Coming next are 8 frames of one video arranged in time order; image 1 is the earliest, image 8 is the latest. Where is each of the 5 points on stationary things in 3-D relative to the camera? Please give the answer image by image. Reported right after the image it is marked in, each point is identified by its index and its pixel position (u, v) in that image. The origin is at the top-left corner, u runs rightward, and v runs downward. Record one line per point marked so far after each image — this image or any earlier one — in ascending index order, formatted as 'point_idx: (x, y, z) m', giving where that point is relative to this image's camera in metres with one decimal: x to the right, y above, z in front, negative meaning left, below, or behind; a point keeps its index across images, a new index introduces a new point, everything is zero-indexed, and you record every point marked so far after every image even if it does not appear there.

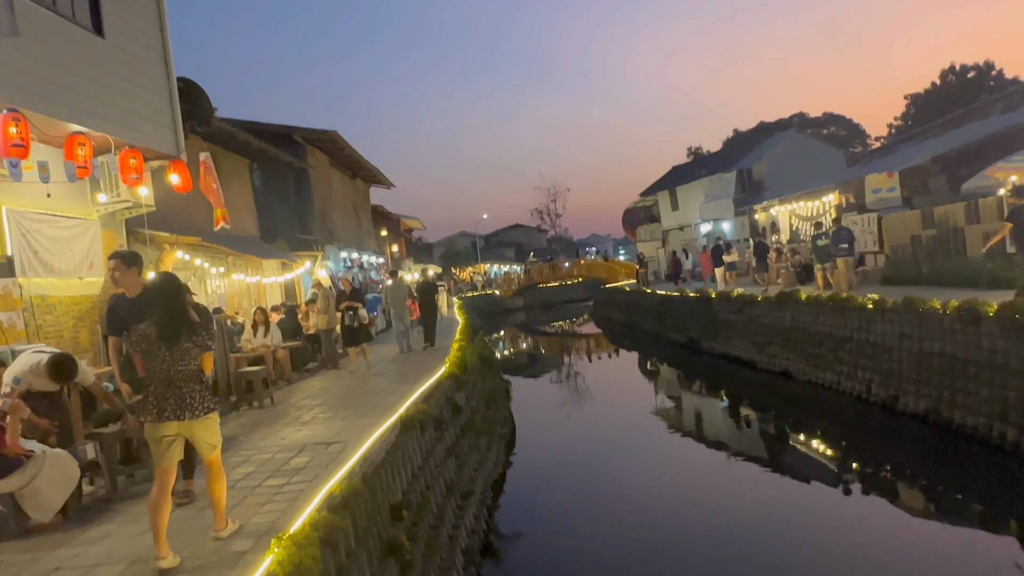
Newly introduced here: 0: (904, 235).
0: (+9.3, +1.2, +16.2) m
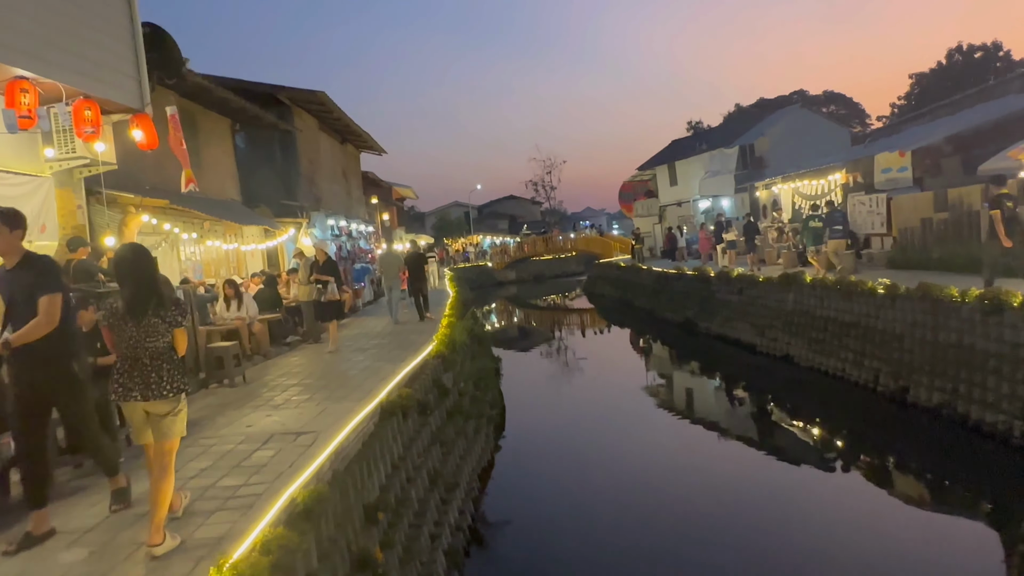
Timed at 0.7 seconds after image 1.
0: (+9.2, +1.6, +15.6) m
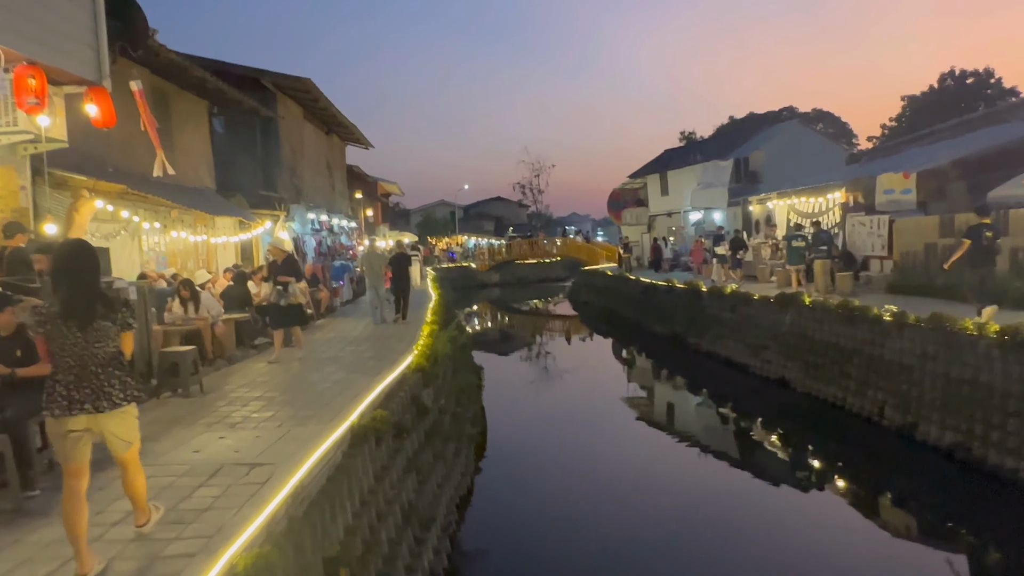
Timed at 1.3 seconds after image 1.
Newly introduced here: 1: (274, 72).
0: (+8.9, +1.0, +15.1) m
1: (-5.8, +5.3, +16.8) m
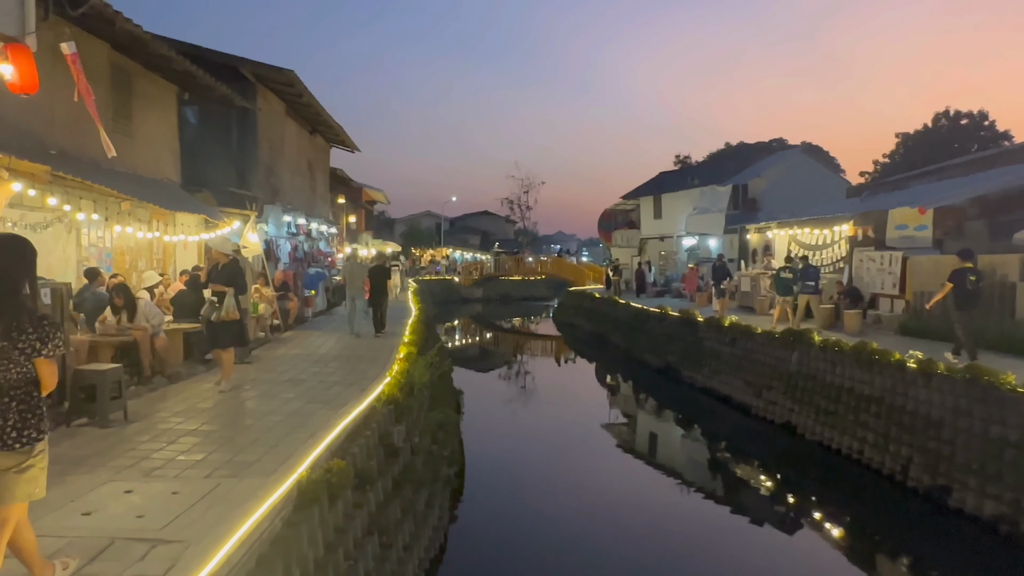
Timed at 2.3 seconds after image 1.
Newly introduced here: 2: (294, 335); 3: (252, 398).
0: (+8.7, +0.1, +14.2) m
1: (-5.8, +5.1, +15.5) m
2: (-4.3, -0.9, +13.5) m
3: (-2.8, -1.2, +7.5) m
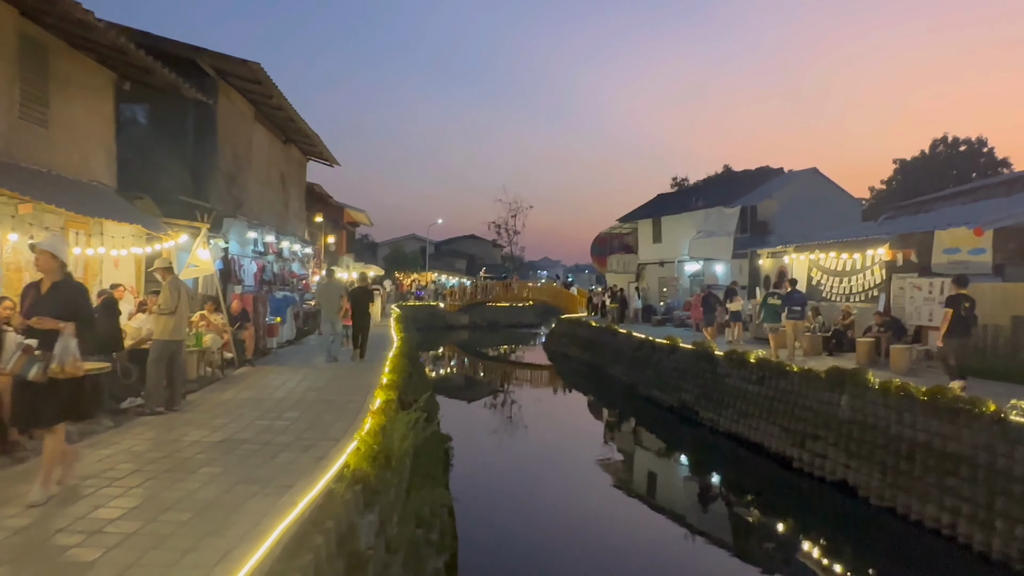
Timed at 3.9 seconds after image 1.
0: (+8.7, -0.5, +12.3) m
1: (-5.8, +4.6, +13.5) m
2: (-4.3, -1.4, +11.2) m
3: (-2.7, -1.4, +5.2) m
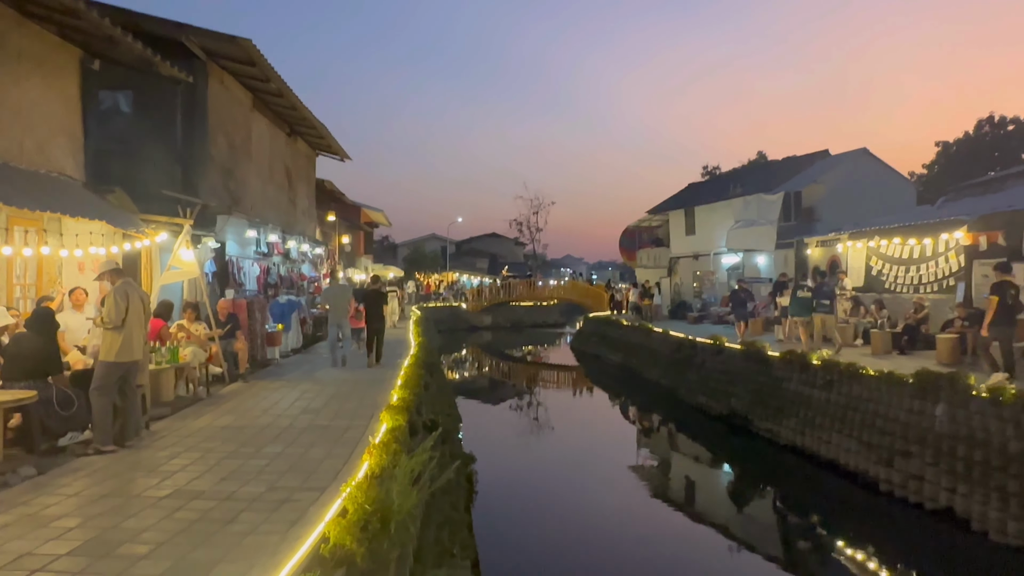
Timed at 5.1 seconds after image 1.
0: (+9.1, -0.2, +10.4) m
1: (-5.4, +4.5, +12.0) m
2: (-3.8, -1.4, +9.7) m
3: (-2.4, -1.4, +3.7) m
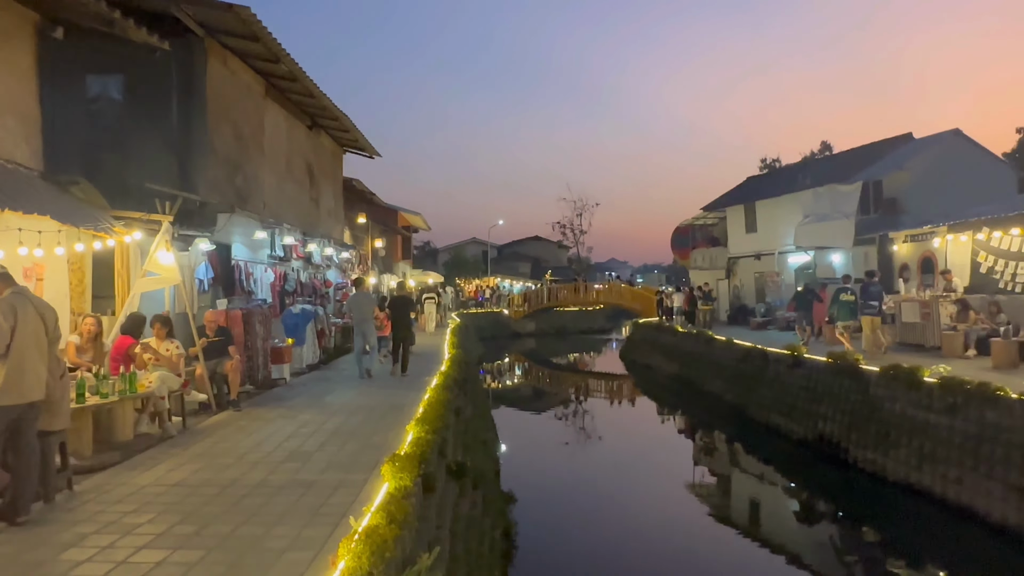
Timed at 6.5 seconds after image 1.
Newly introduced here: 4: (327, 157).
0: (+9.7, -0.2, +7.8) m
1: (-4.8, +4.4, +10.4) m
2: (-3.3, -1.5, +8.0) m
3: (-2.3, -1.5, +1.9) m
4: (-4.9, +3.5, +18.2) m
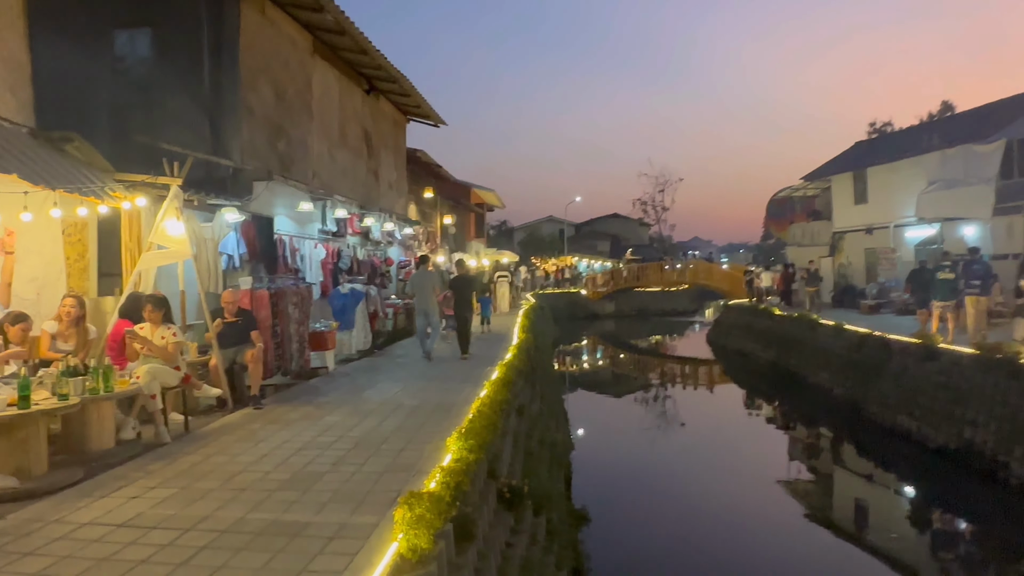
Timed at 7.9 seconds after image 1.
0: (+10.3, 0.0, +5.0) m
1: (-3.8, +4.7, +9.1) m
2: (-2.6, -1.3, +6.7) m
3: (-2.3, -1.4, +0.5) m
4: (-3.0, +4.0, +16.9) m
